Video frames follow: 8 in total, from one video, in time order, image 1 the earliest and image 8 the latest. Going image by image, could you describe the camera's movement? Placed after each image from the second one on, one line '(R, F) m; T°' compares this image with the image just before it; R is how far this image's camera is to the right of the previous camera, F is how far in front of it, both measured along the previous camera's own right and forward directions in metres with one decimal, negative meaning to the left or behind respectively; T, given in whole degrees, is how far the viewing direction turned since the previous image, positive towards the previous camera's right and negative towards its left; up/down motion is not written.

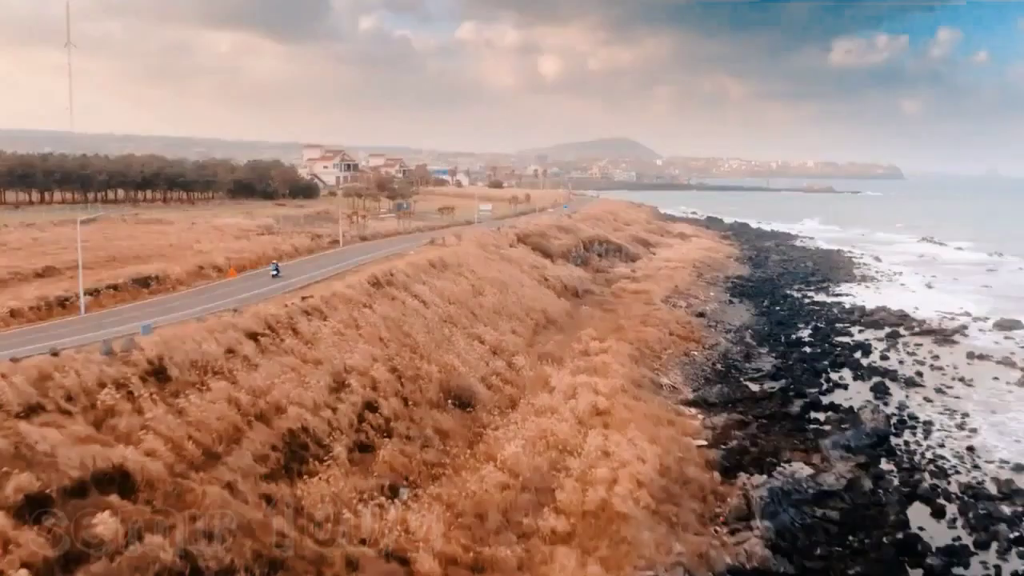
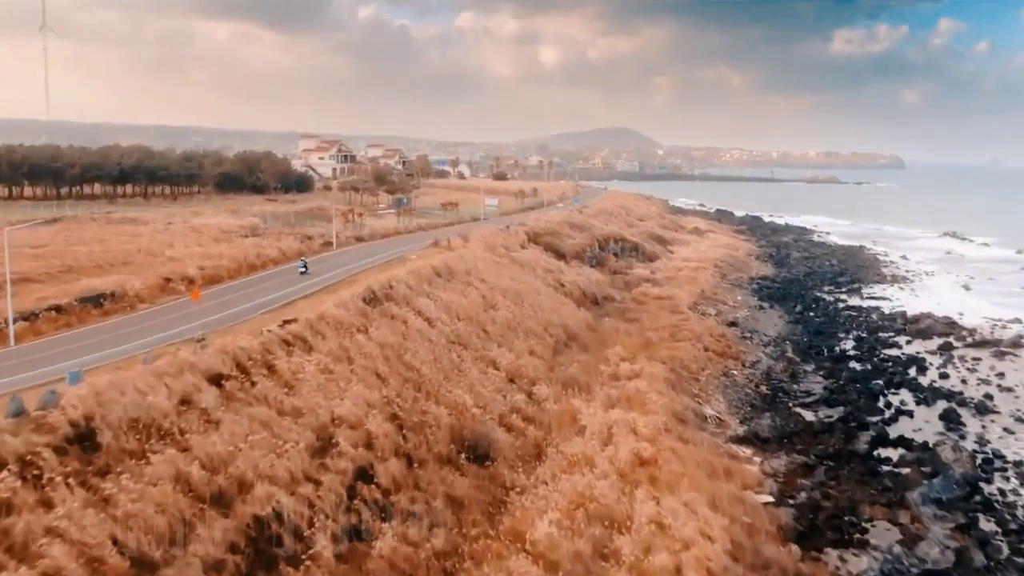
(-0.5, +4.1) m; 0°
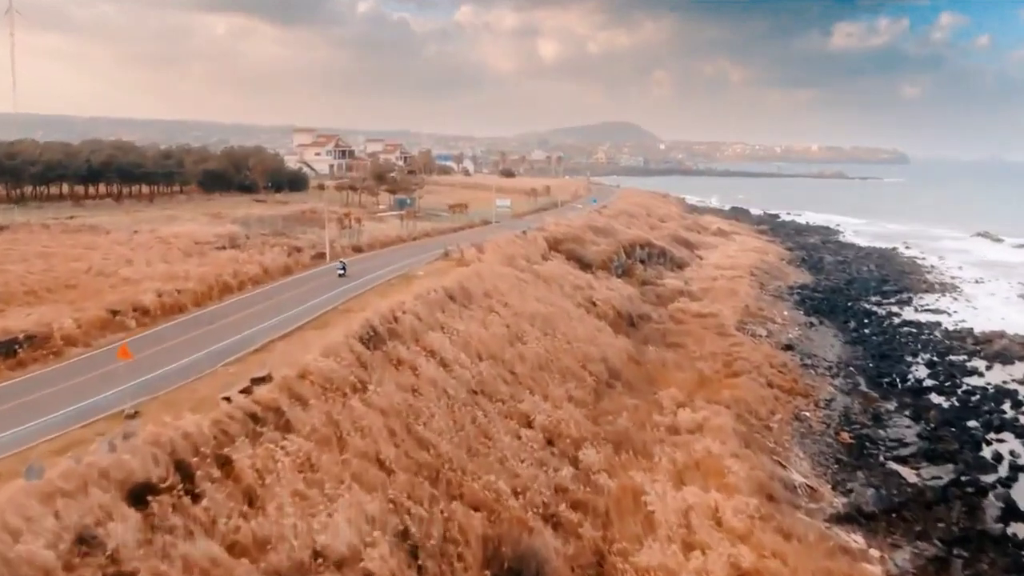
(-0.7, +5.2) m; 0°
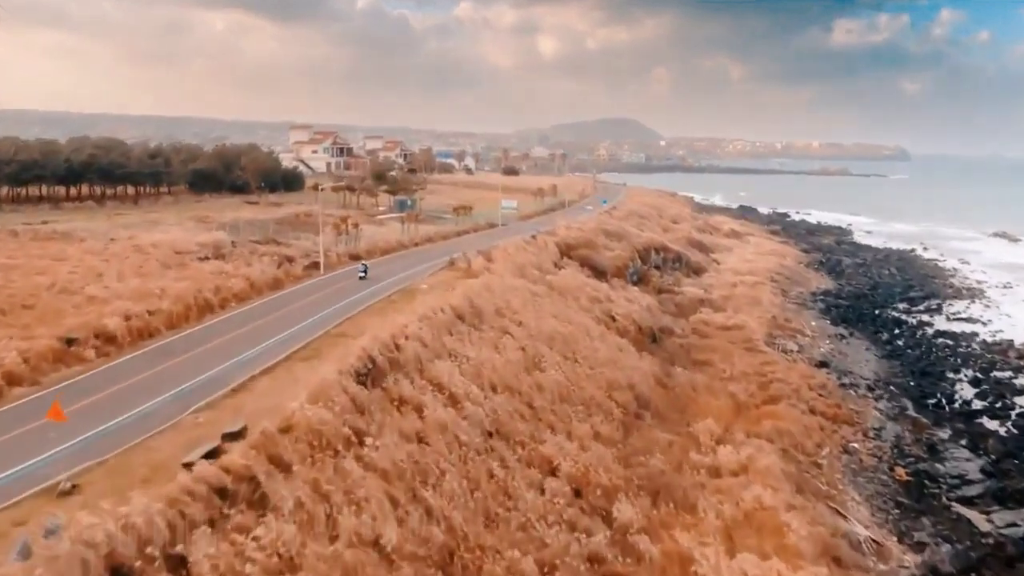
(-0.3, +2.7) m; 0°
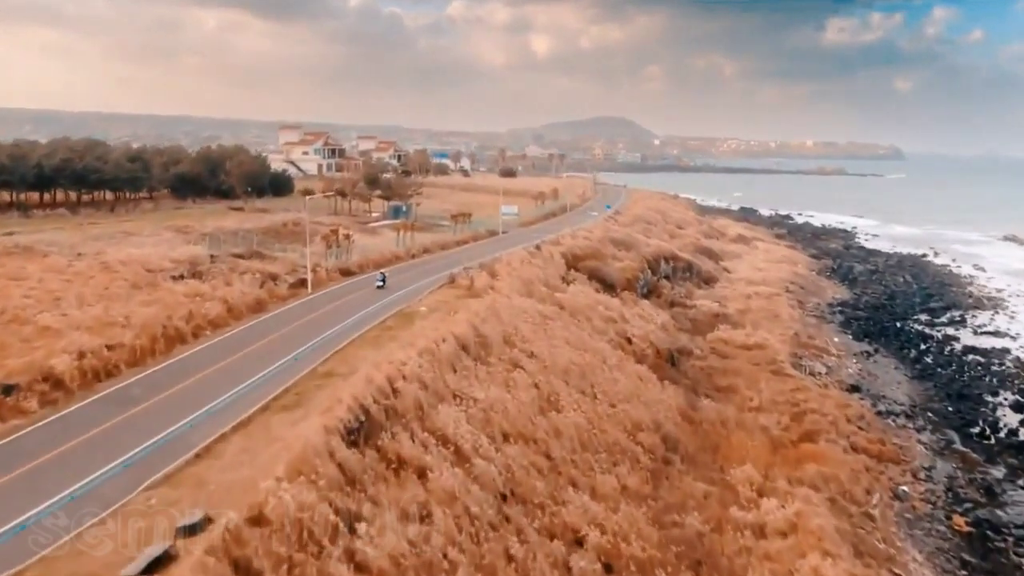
(-0.3, +2.5) m; 0°
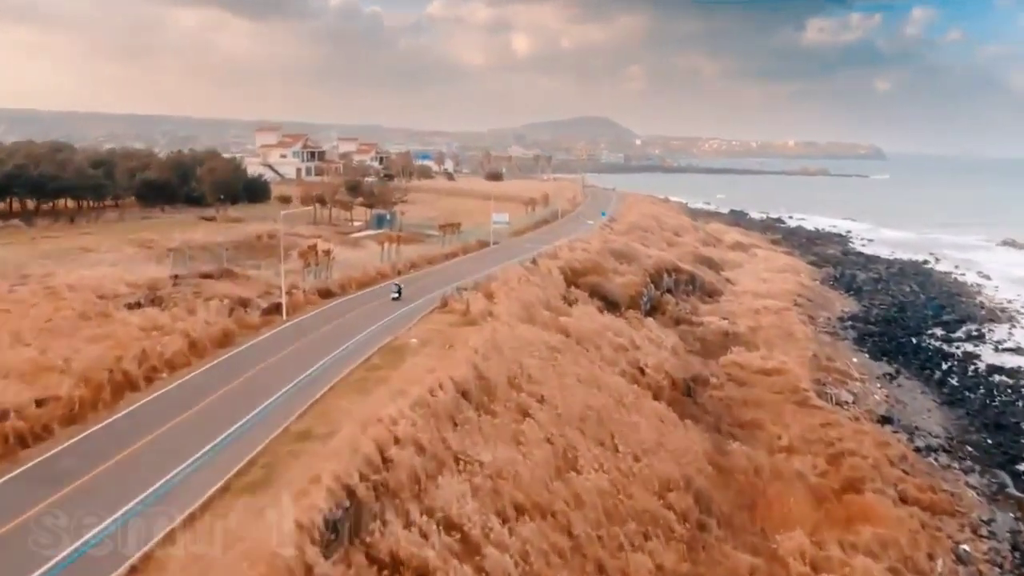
(-0.4, +2.8) m; +1°
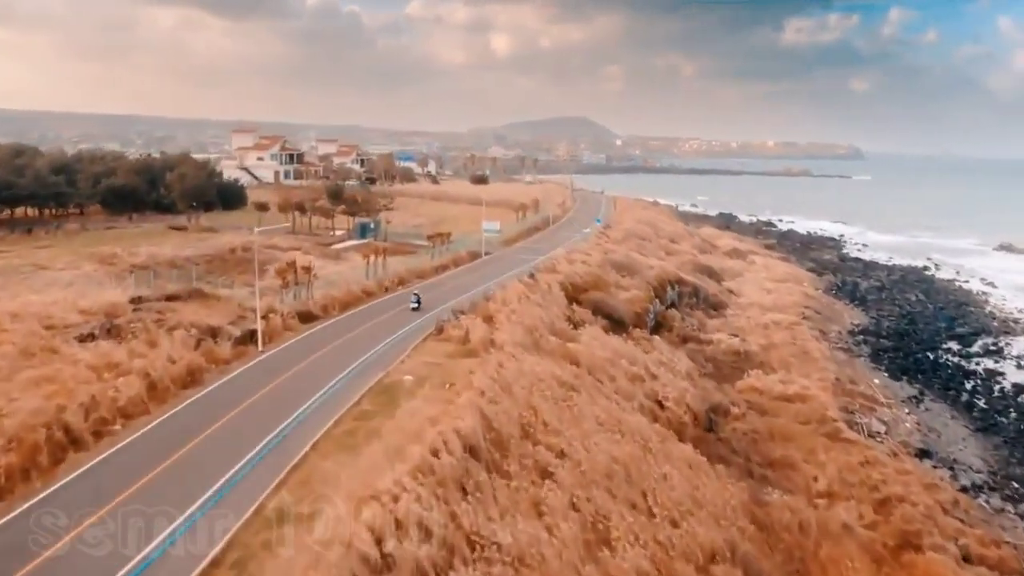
(-0.5, +2.5) m; +1°
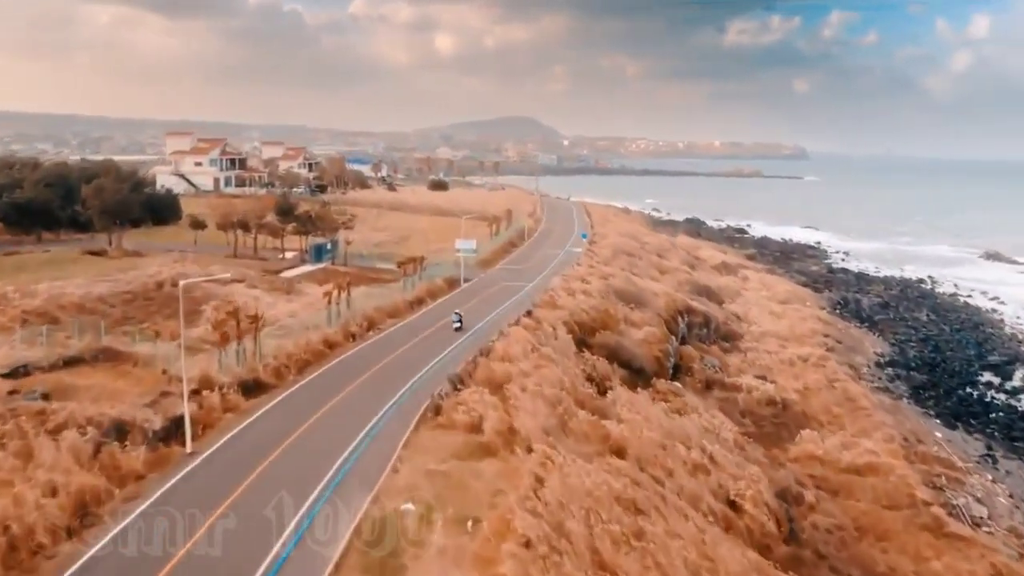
(-1.1, +5.6) m; +3°
